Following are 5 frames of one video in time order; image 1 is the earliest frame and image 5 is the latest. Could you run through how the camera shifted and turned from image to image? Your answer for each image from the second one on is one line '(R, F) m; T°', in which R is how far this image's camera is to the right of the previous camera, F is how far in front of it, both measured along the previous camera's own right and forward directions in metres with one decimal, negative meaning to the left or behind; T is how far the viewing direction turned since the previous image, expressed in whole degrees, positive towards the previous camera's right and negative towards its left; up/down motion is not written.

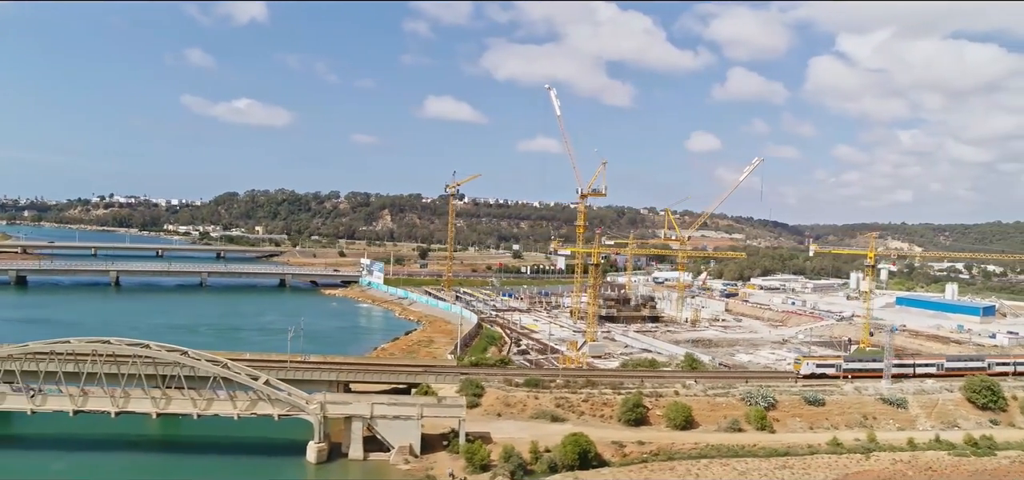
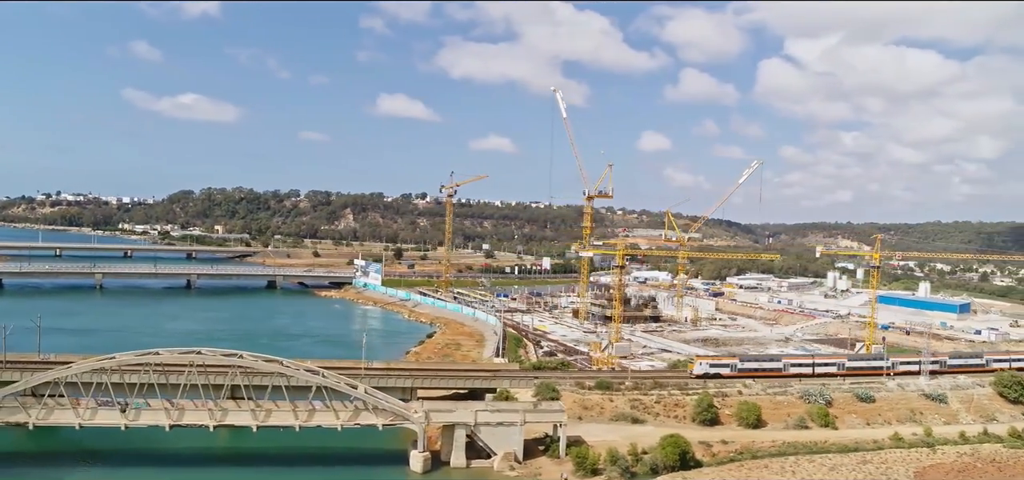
(-4.5, 0.0) m; +4°
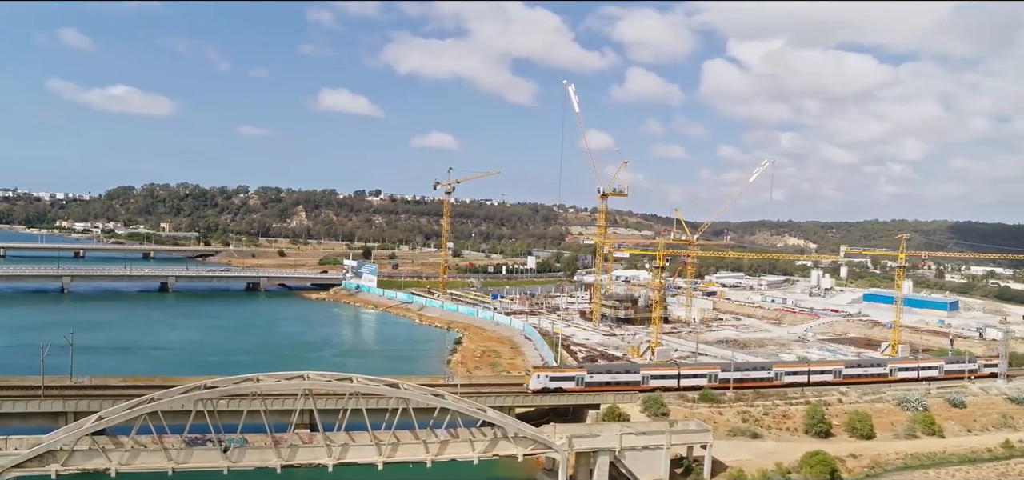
(-5.3, +2.4) m; +5°
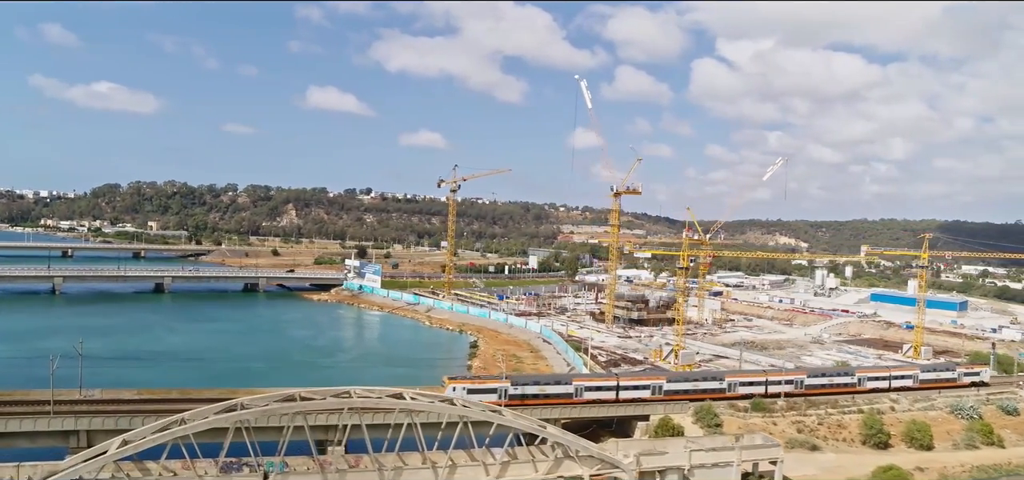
(-1.7, +1.4) m; +1°
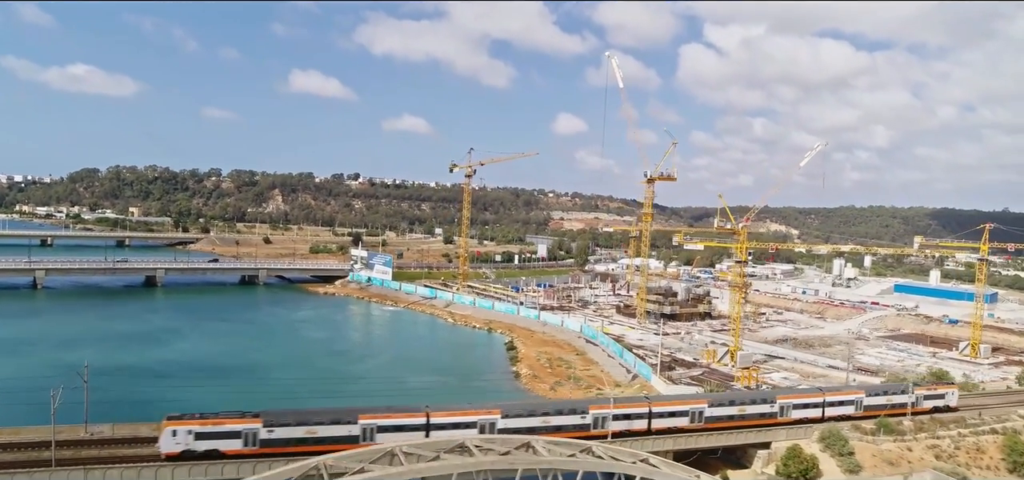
(-3.0, +3.5) m; +2°
